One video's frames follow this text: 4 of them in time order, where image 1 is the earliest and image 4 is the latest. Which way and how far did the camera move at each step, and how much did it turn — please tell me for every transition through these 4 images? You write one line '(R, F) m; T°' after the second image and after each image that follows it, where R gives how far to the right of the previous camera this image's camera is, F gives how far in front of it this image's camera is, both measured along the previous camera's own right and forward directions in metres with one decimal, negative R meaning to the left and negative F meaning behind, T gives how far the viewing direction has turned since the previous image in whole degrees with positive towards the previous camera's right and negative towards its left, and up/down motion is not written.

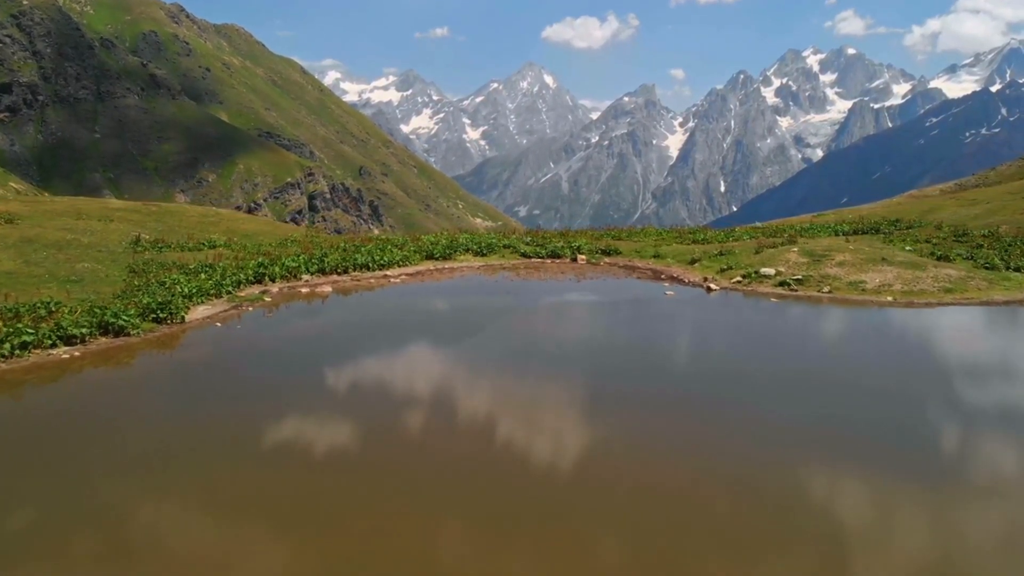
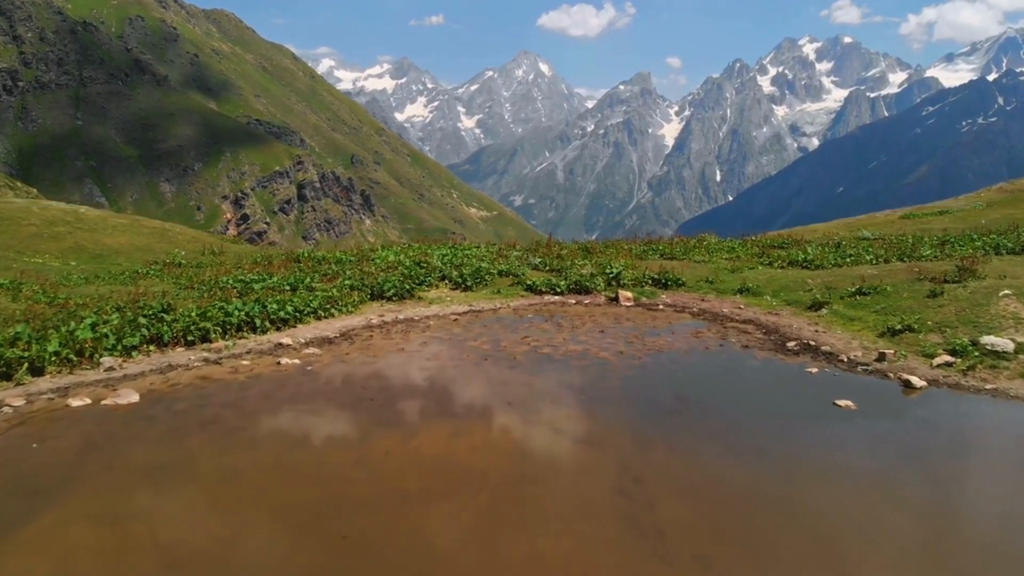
(+0.2, +3.6) m; 0°
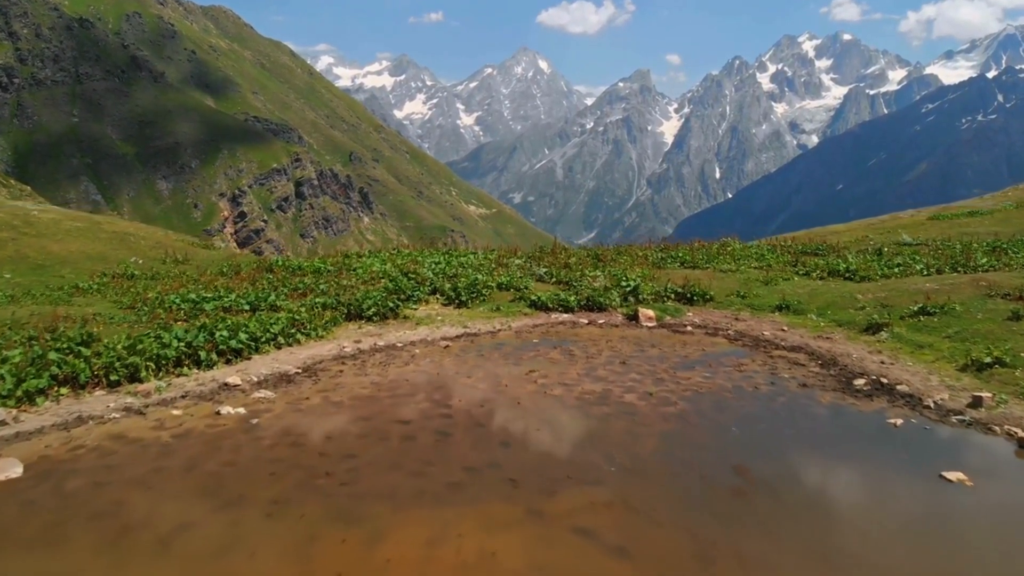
(0.0, +1.4) m; 0°
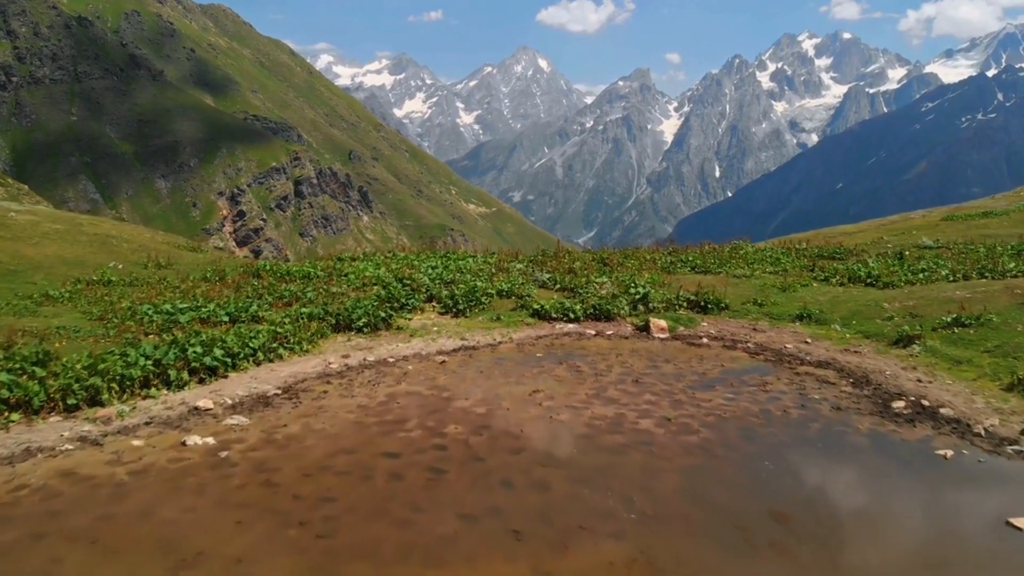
(0.0, +0.6) m; 0°
